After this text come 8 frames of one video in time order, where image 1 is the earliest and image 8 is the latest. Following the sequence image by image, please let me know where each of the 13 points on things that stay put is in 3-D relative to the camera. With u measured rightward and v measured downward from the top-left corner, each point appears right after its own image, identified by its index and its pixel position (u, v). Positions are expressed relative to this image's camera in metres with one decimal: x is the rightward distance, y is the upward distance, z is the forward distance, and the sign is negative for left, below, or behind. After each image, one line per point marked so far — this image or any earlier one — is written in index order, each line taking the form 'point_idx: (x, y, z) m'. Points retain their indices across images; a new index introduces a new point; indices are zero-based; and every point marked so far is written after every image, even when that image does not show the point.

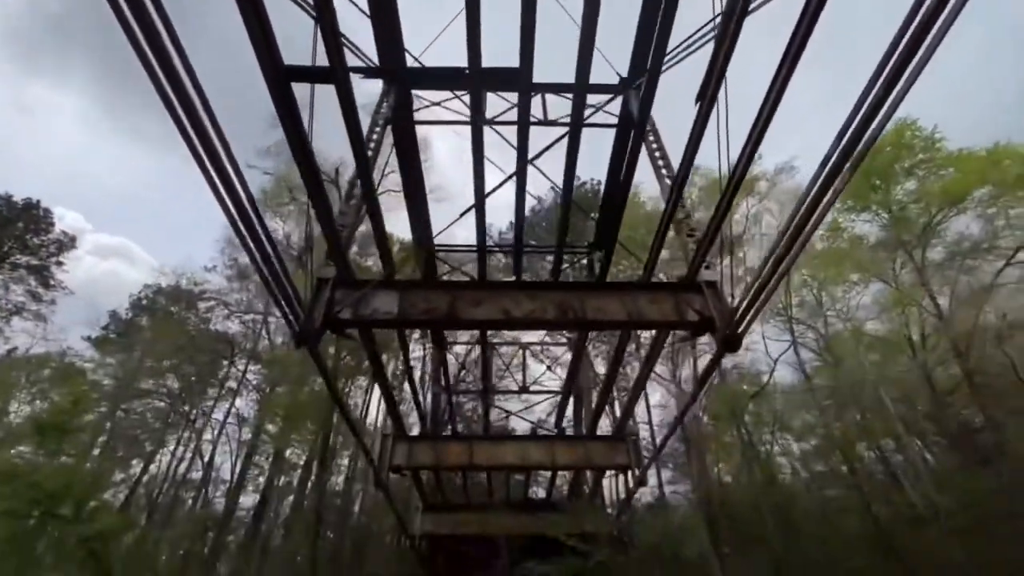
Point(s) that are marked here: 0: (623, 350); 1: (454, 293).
0: (+1.8, -1.1, +8.2) m
1: (-0.8, -0.1, +6.5) m
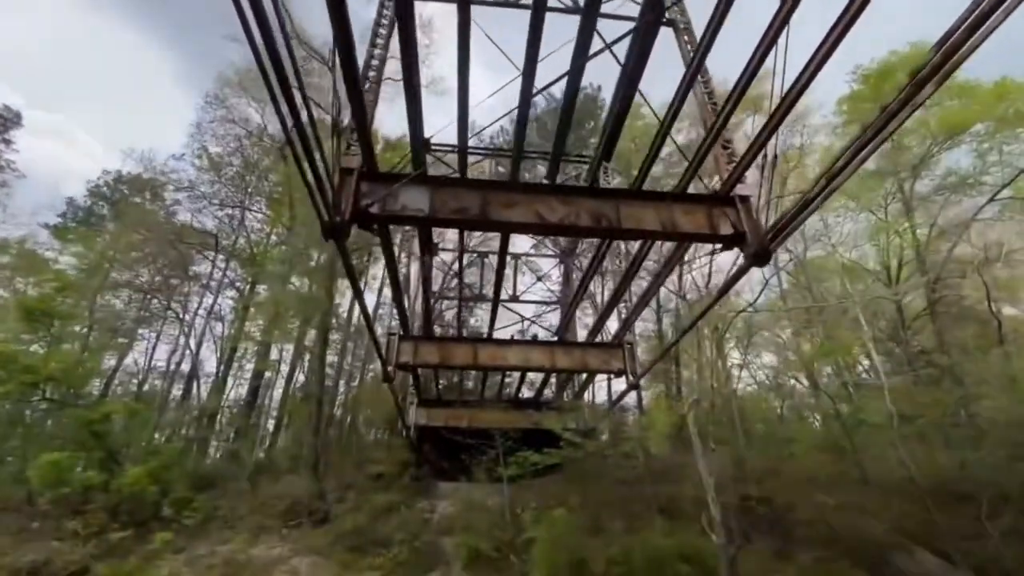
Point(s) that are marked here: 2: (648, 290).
0: (+2.1, +0.5, +8.3) m
1: (-0.3, +1.3, +6.2) m
2: (+2.4, 0.0, +8.8) m
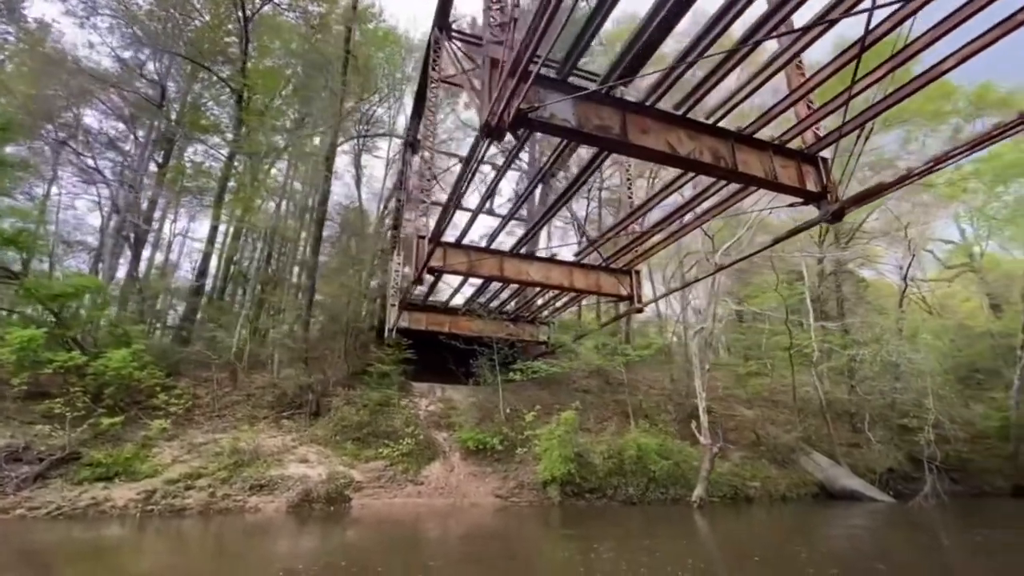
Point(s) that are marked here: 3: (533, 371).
0: (+3.3, +1.6, +8.9) m
1: (+1.5, +2.3, +6.2) m
2: (+3.4, +1.3, +9.5) m
3: (+0.8, -2.5, +14.4) m
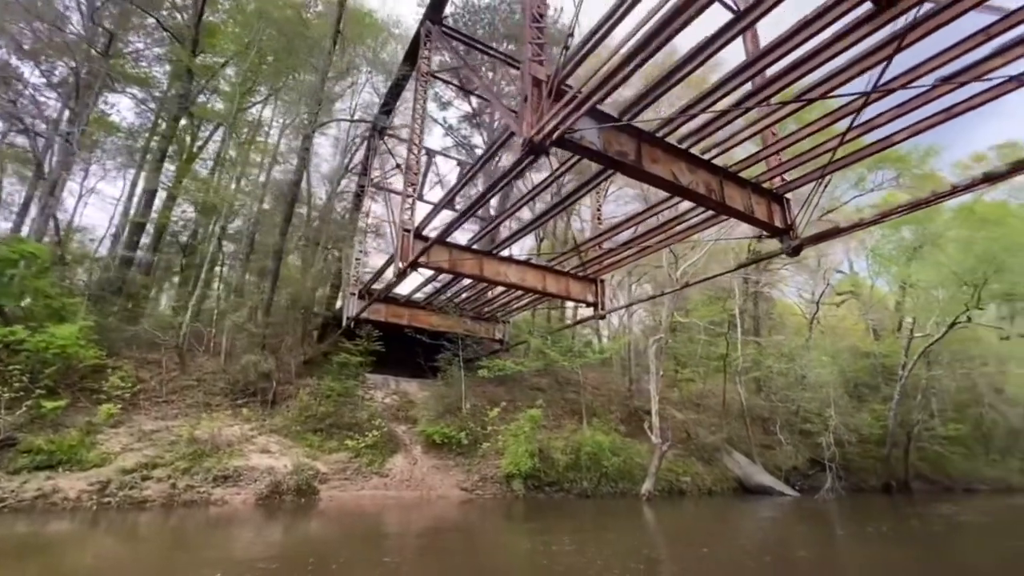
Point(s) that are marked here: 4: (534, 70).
0: (+3.1, +1.4, +9.8) m
1: (+1.8, +2.1, +6.8) m
2: (+3.2, +1.0, +10.4) m
3: (-0.6, -2.5, +14.8) m
4: (+0.3, +2.7, +6.0) m
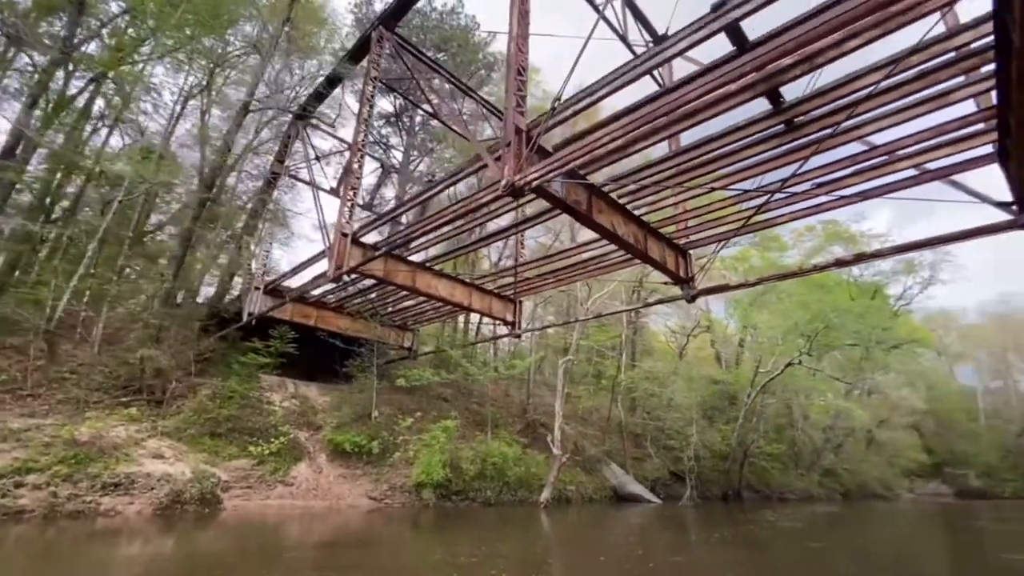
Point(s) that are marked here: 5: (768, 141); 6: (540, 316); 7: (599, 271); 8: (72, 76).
0: (+1.8, +0.7, +10.9) m
1: (+1.3, +1.5, +7.8) m
2: (+1.6, +0.4, +11.5) m
3: (-3.4, -2.7, +14.9) m
4: (+0.1, +2.3, +6.6) m
5: (+3.6, +2.1, +6.8) m
6: (+1.1, -1.1, +19.7) m
7: (+2.1, +0.4, +11.3) m
8: (-13.5, +6.6, +14.8) m
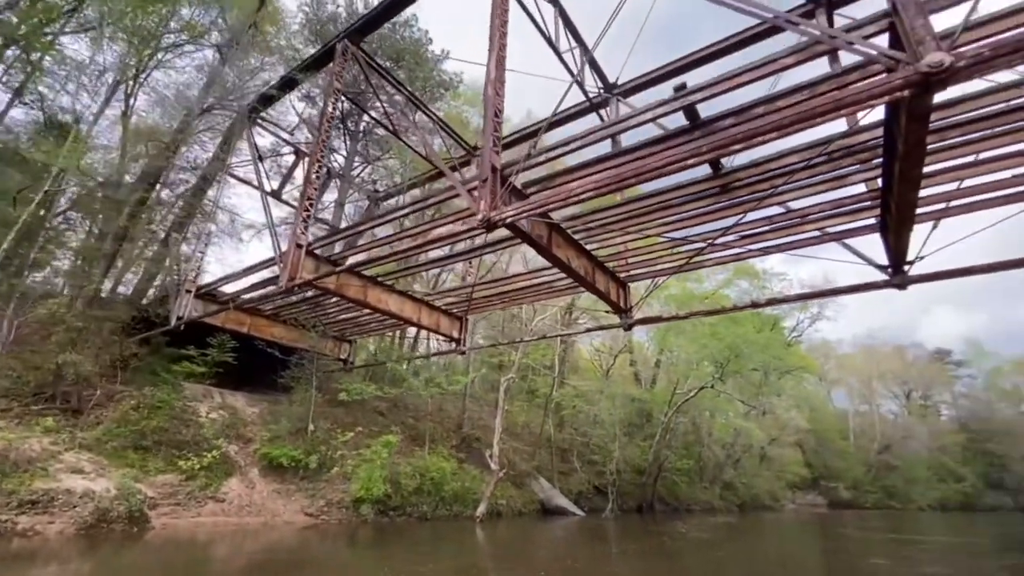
0: (+0.7, +0.1, +11.6) m
1: (+0.7, +1.0, +8.5) m
2: (+0.4, -0.2, +12.2) m
3: (-5.3, -3.1, +14.6) m
4: (-0.3, +1.9, +7.2) m
5: (+3.2, +1.5, +7.8) m
6: (-1.5, -1.8, +20.1) m
7: (+0.8, -0.2, +12.1) m
8: (-14.7, +6.9, +13.3) m
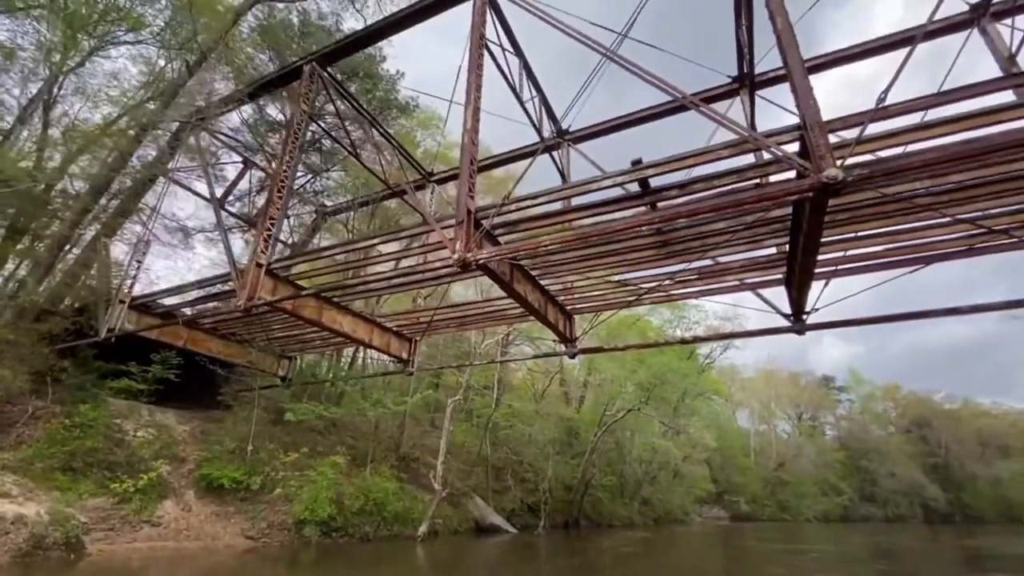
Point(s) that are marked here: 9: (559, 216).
0: (-0.5, -0.6, +12.4) m
1: (0.0, +0.4, +9.2) m
2: (-0.9, -0.9, +12.8) m
3: (-7.0, -3.5, +14.3) m
4: (-0.7, +1.4, +7.9) m
5: (+2.6, +0.7, +9.0) m
6: (-4.0, -2.6, +20.3) m
7: (-0.4, -0.9, +12.8) m
8: (-15.6, +7.0, +12.0) m
9: (+0.8, +1.2, +8.0) m
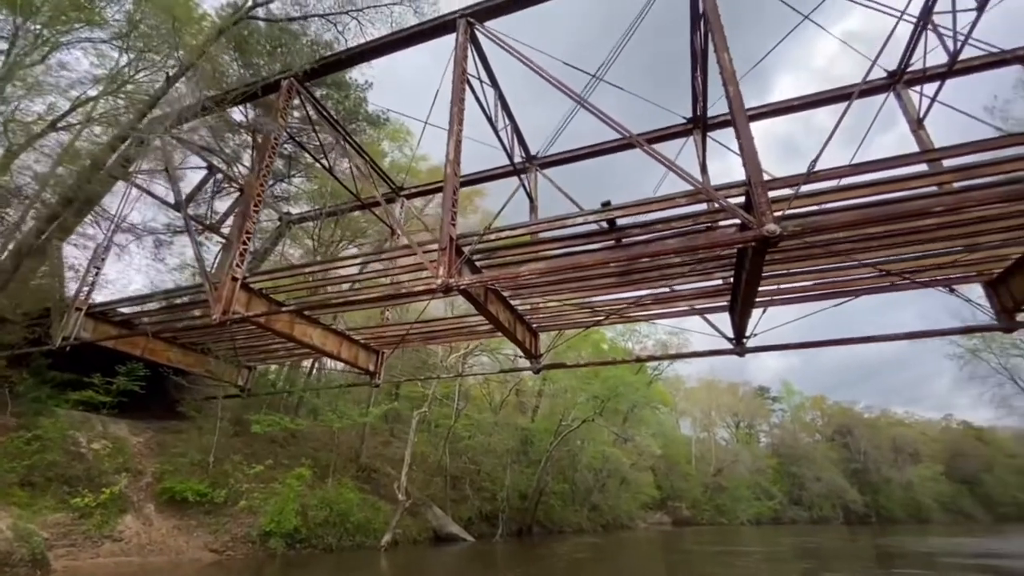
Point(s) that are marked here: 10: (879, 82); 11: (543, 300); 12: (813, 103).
0: (-1.4, -1.1, +12.9) m
1: (-0.5, 0.0, +9.9) m
2: (-1.8, -1.4, +13.3) m
3: (-8.1, -3.8, +14.2) m
4: (-1.1, +1.0, +8.4) m
5: (+2.1, +0.2, +9.9) m
6: (-5.6, -3.0, +20.5) m
7: (-1.3, -1.4, +13.3) m
8: (-16.1, +7.0, +11.2) m
9: (+0.4, +0.8, +8.7) m
10: (+8.6, +4.8, +11.3) m
11: (+0.7, -0.3, +11.1) m
12: (+7.0, +4.3, +11.2) m
